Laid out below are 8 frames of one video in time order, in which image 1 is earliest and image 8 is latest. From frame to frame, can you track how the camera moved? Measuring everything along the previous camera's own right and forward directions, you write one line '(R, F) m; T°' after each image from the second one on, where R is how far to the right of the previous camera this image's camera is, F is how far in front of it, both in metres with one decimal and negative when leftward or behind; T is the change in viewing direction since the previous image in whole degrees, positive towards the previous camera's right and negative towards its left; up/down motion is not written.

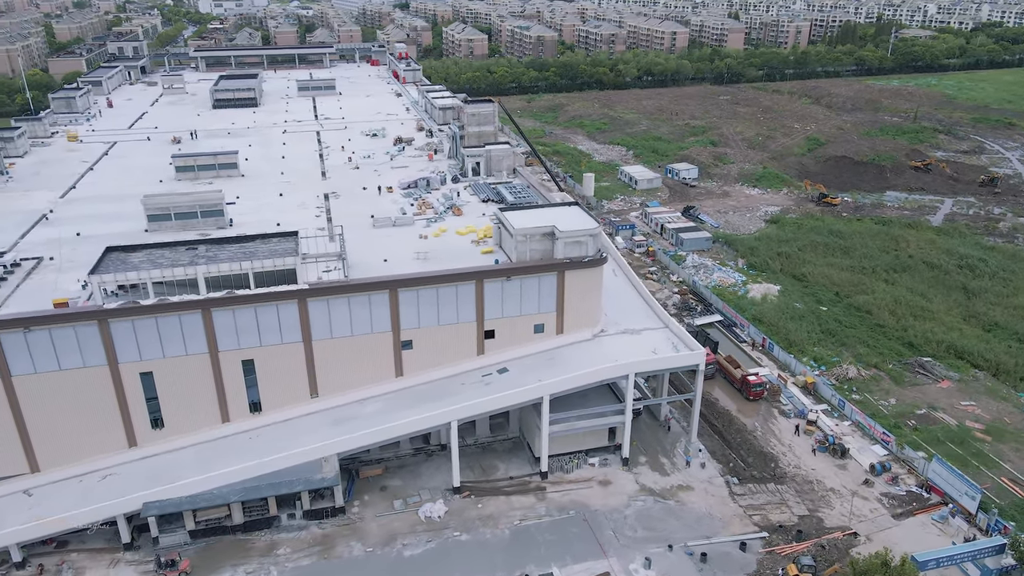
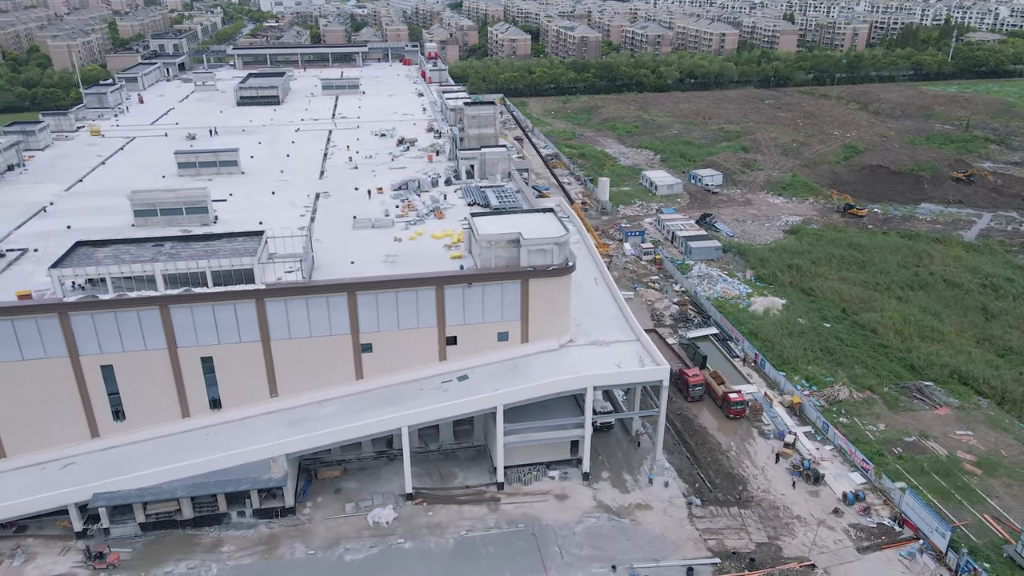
(+3.1, +0.5) m; -4°
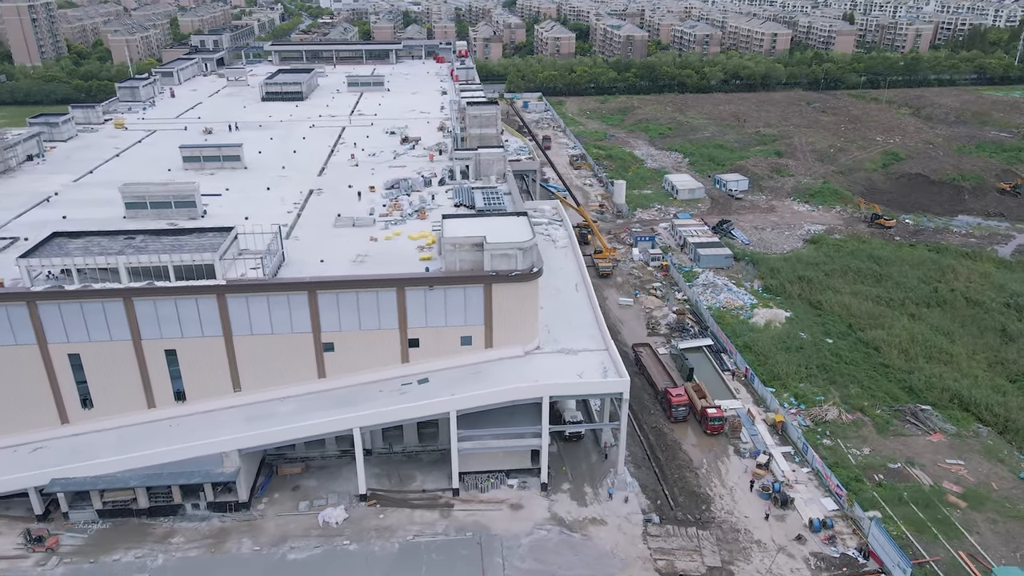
(+3.0, +0.5) m; -4°
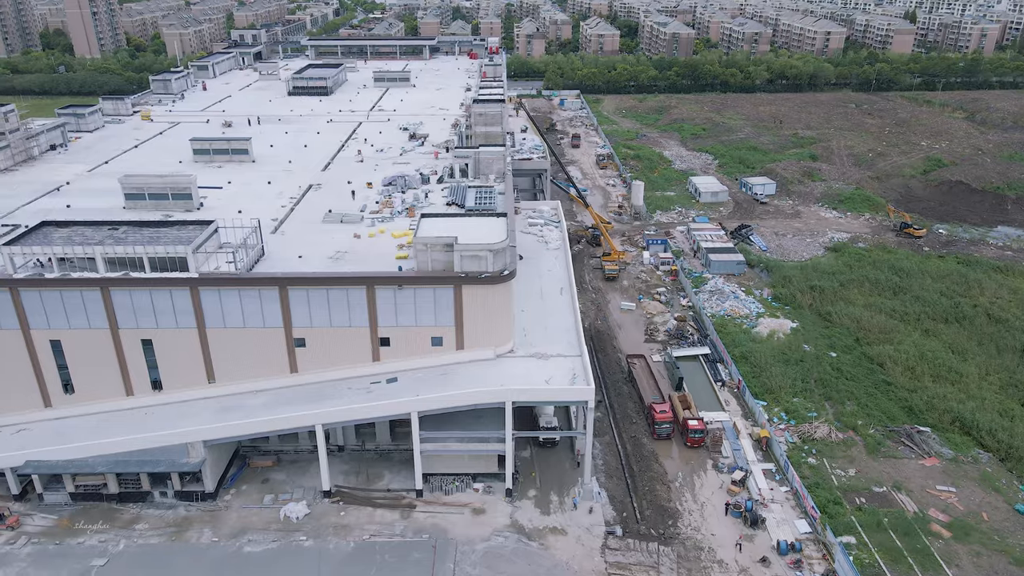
(+2.7, +0.4) m; -4°
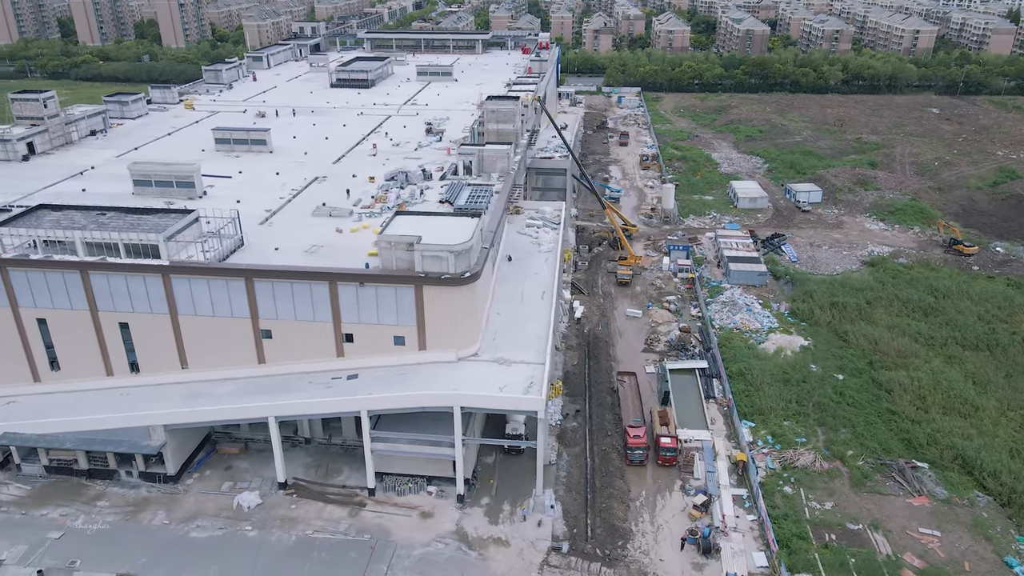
(+3.8, +0.8) m; -6°
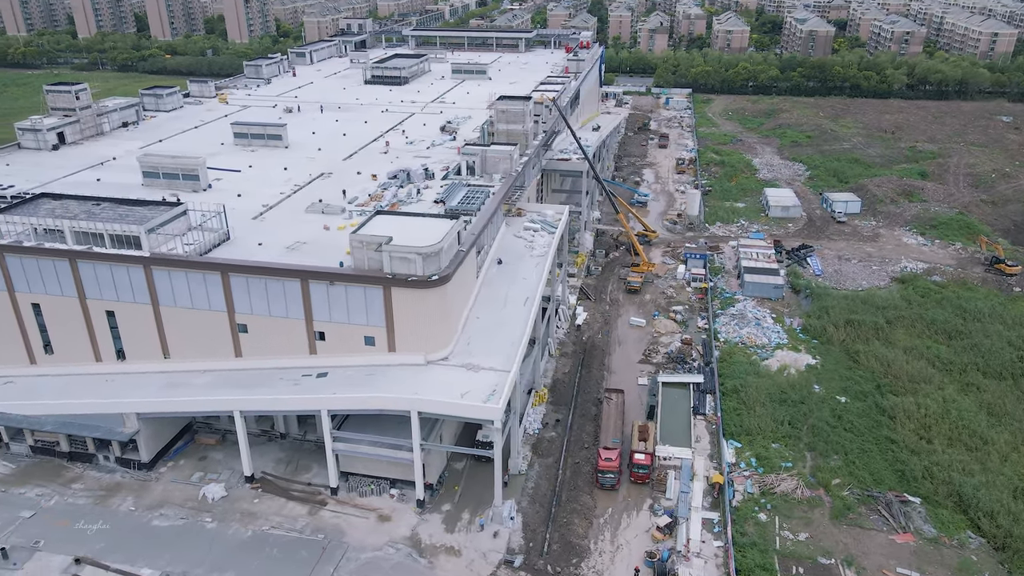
(+3.0, +0.6) m; -5°
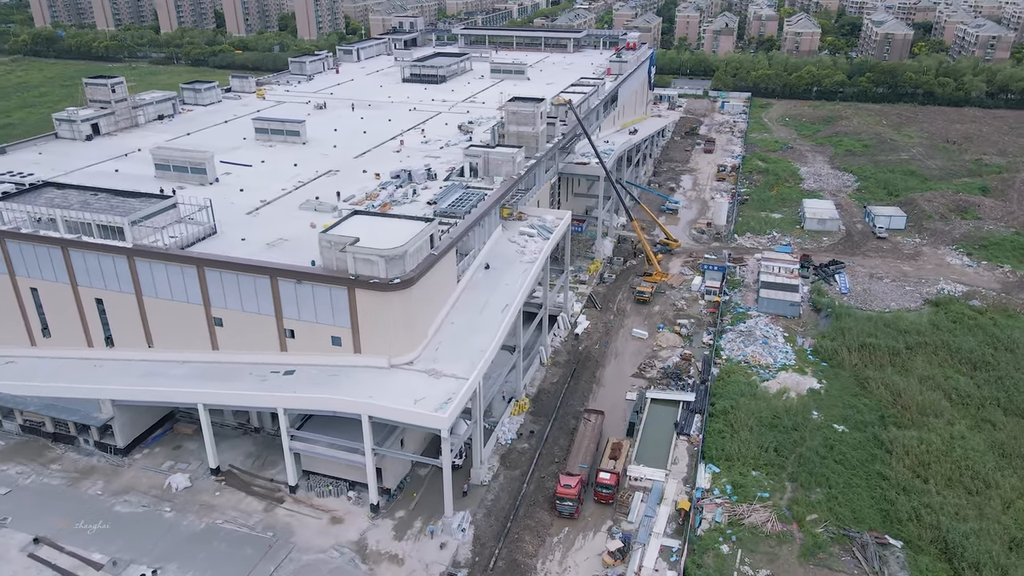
(+3.3, +0.8) m; -6°
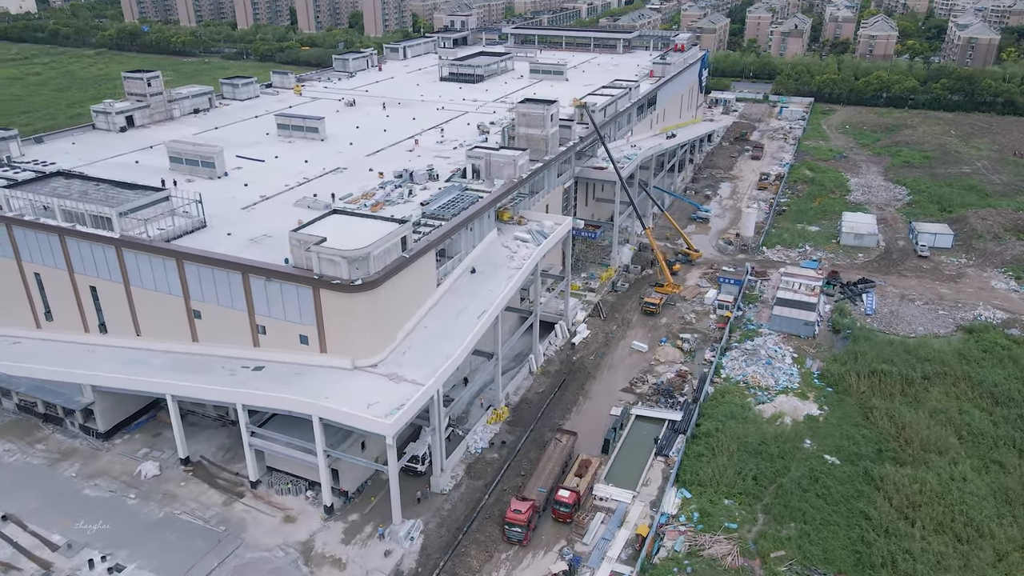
(+3.3, +0.8) m; -6°
